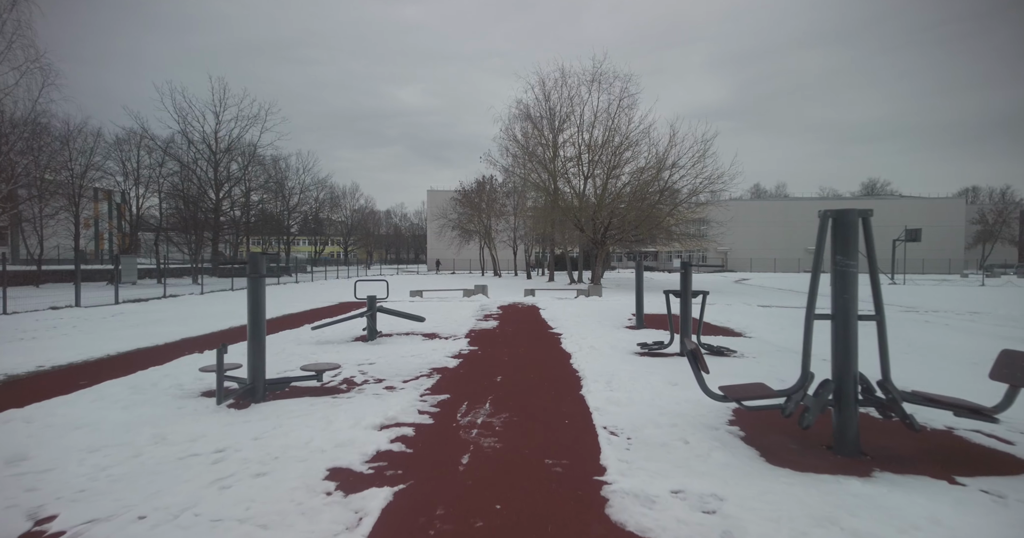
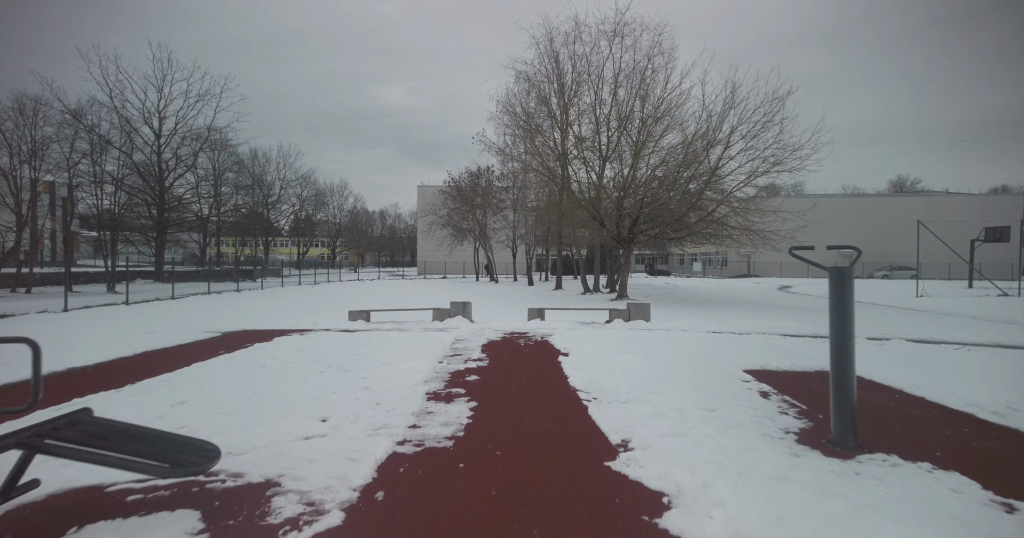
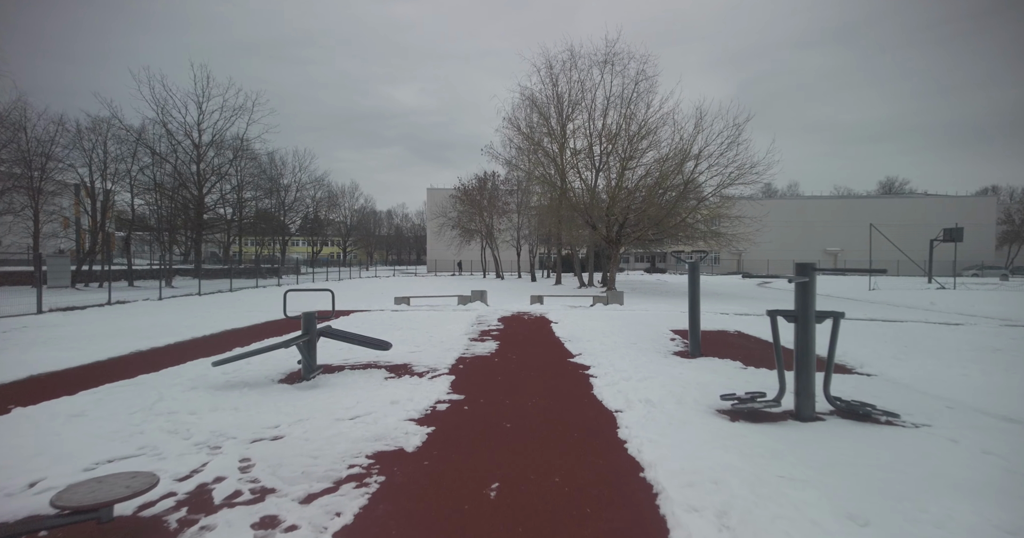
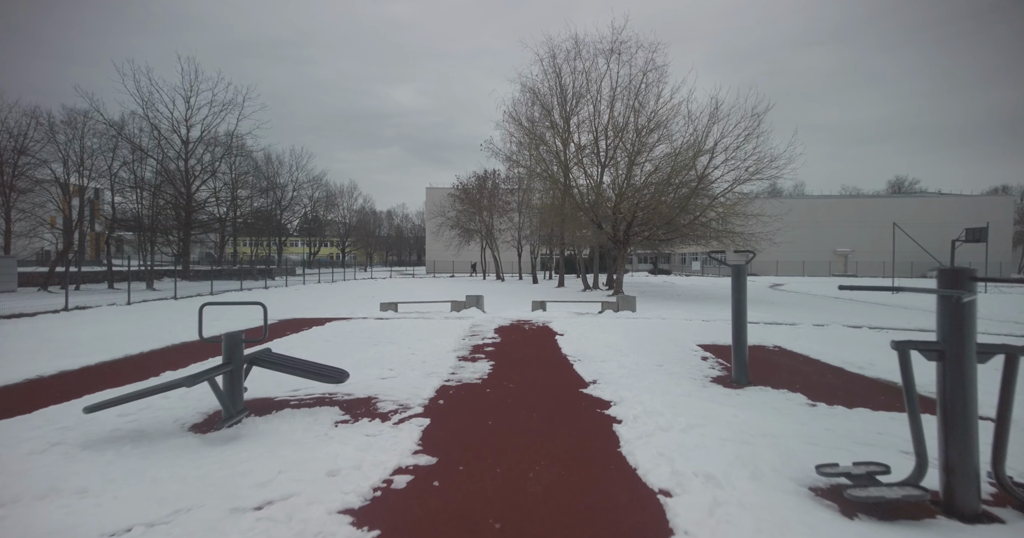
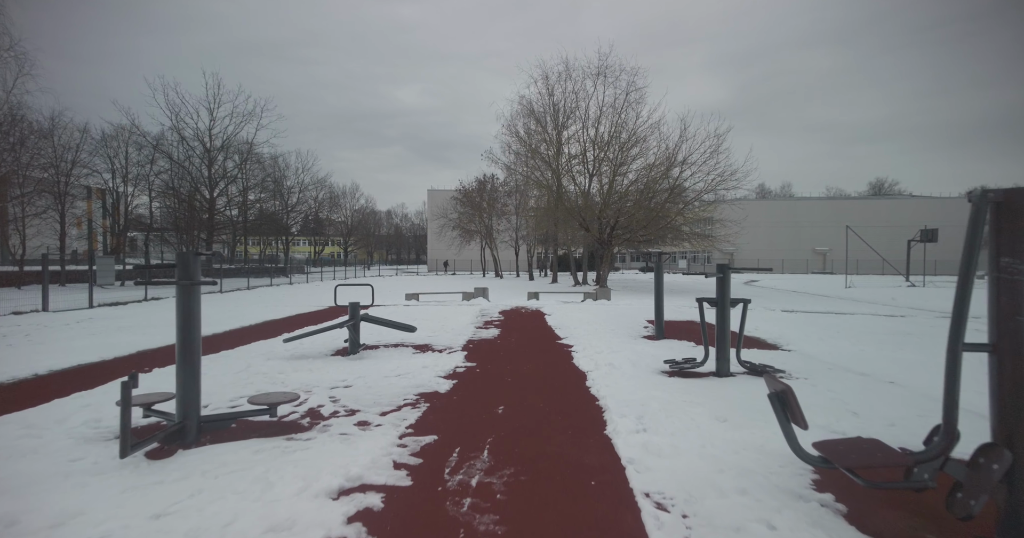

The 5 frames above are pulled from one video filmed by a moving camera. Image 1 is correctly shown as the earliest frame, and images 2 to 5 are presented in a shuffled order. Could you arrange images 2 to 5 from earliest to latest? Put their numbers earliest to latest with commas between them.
5, 3, 4, 2
